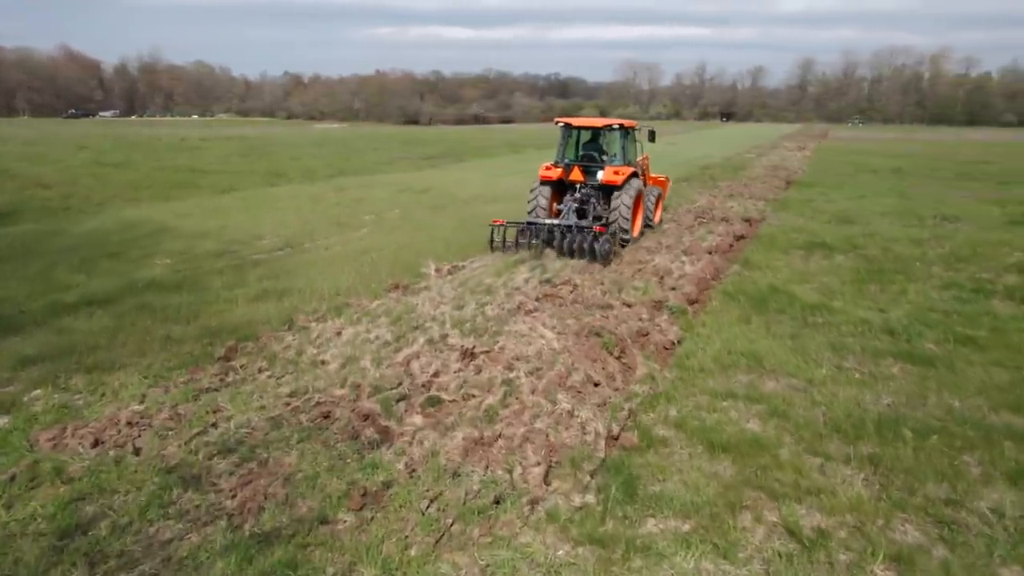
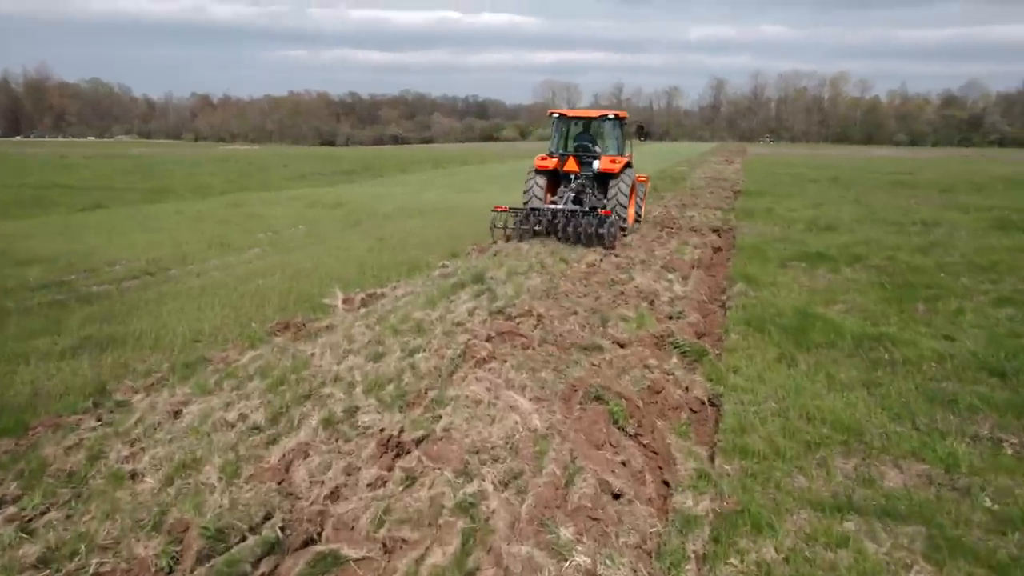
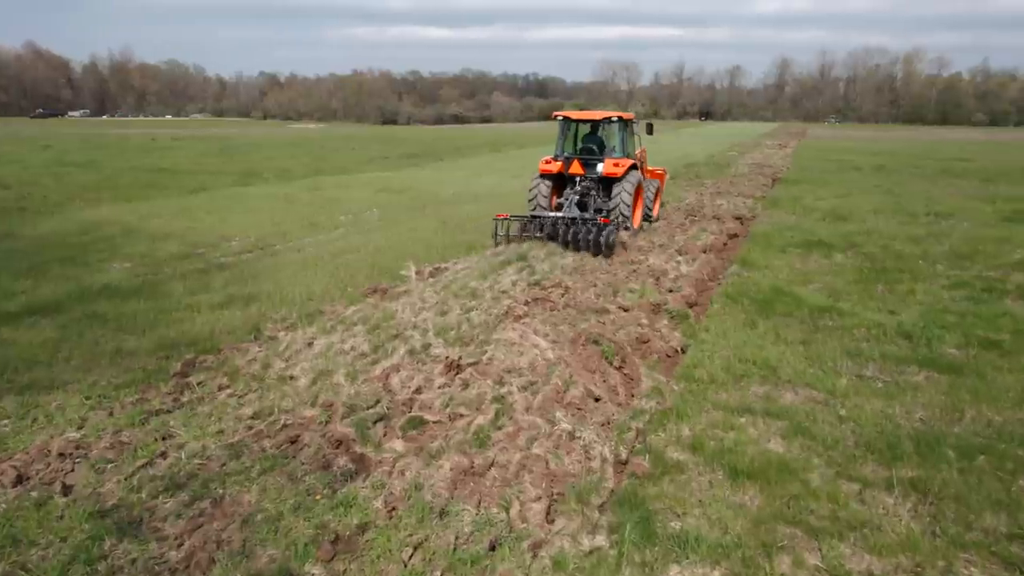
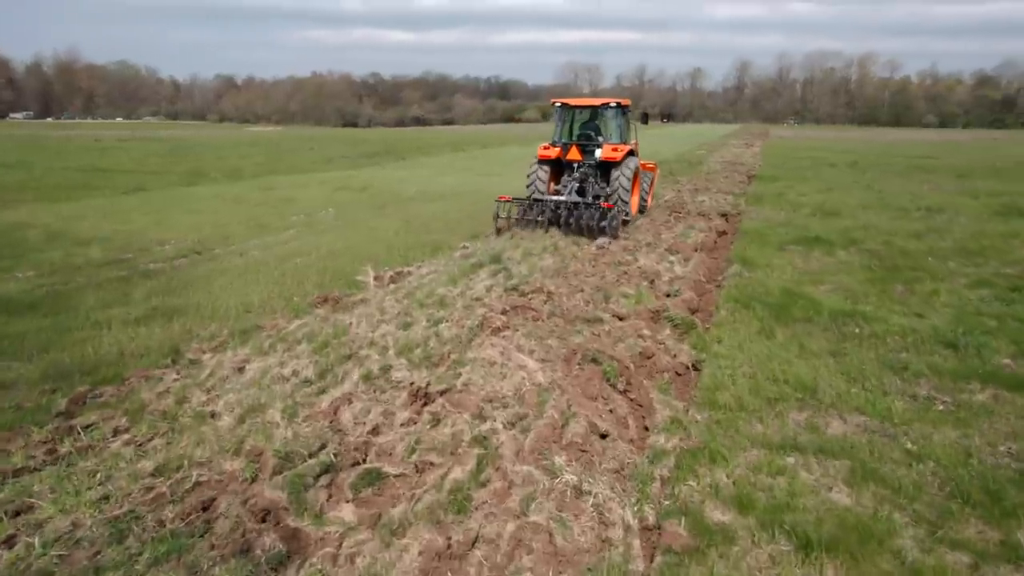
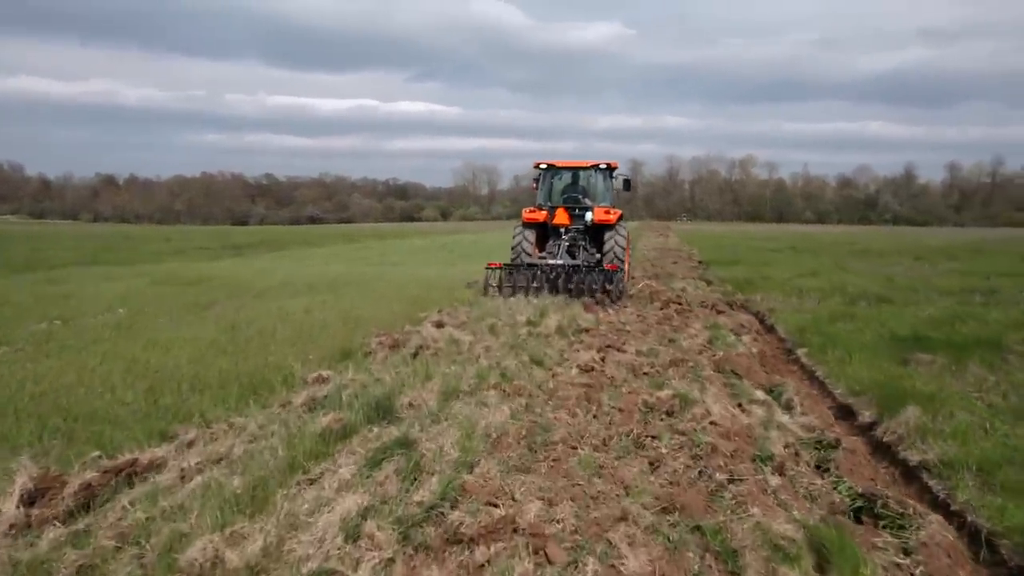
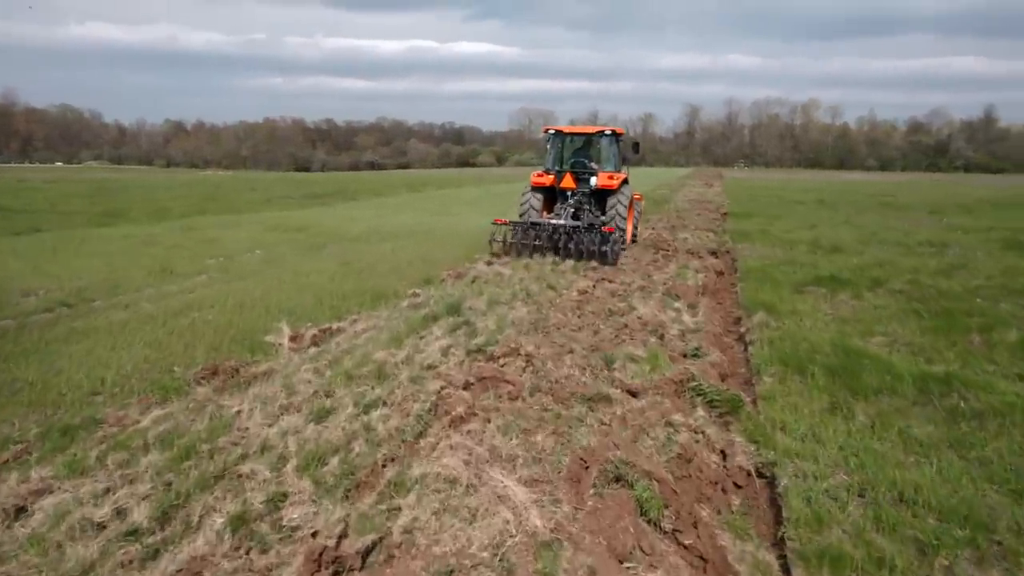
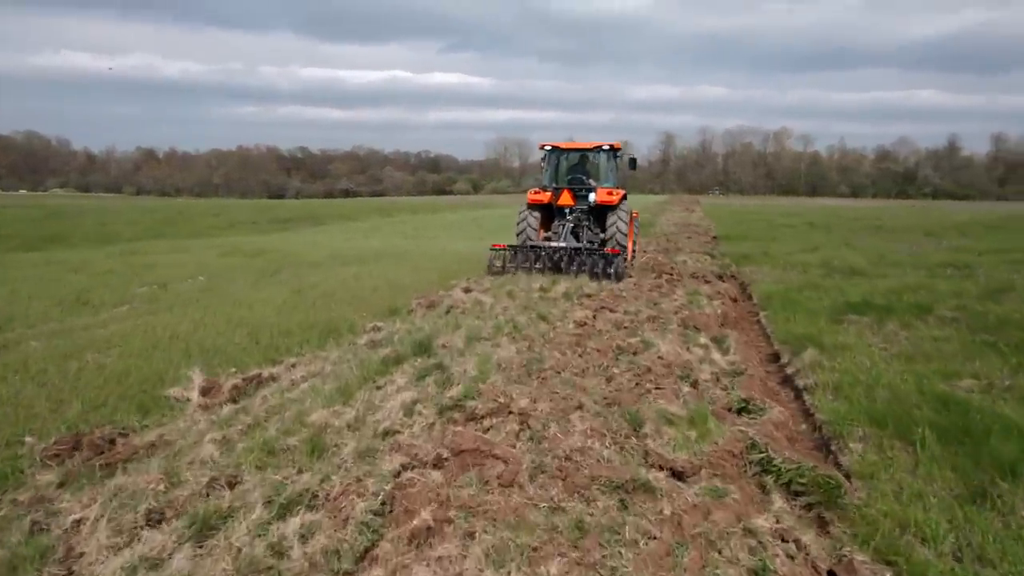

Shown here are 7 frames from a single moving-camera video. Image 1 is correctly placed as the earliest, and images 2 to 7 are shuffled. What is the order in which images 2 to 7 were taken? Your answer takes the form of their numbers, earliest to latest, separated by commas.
3, 4, 2, 6, 7, 5
